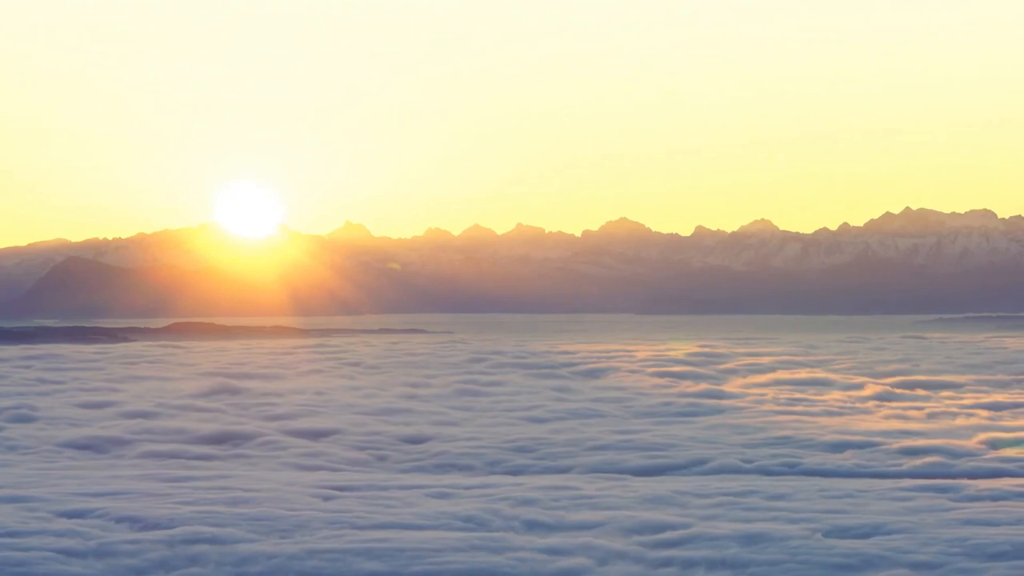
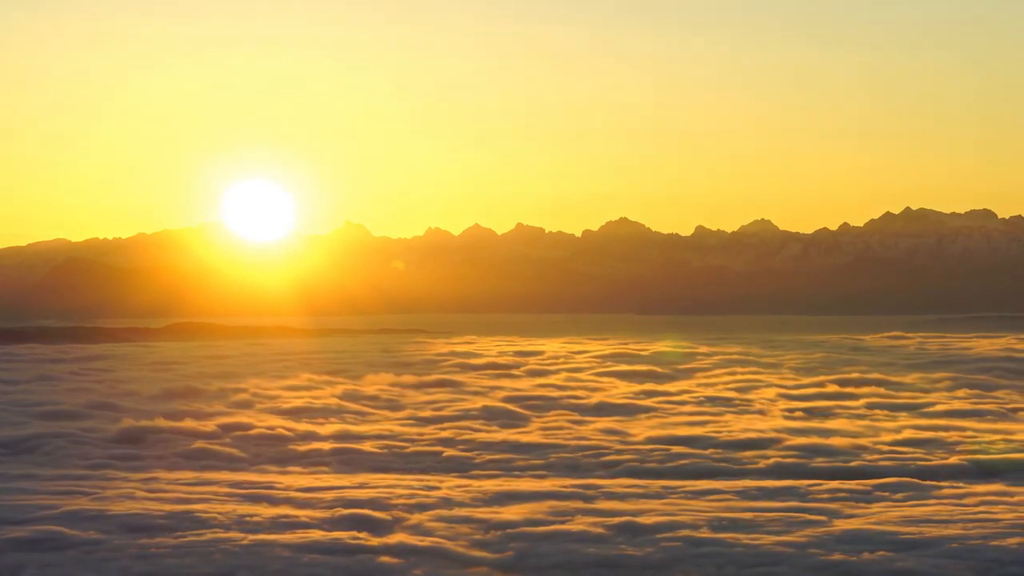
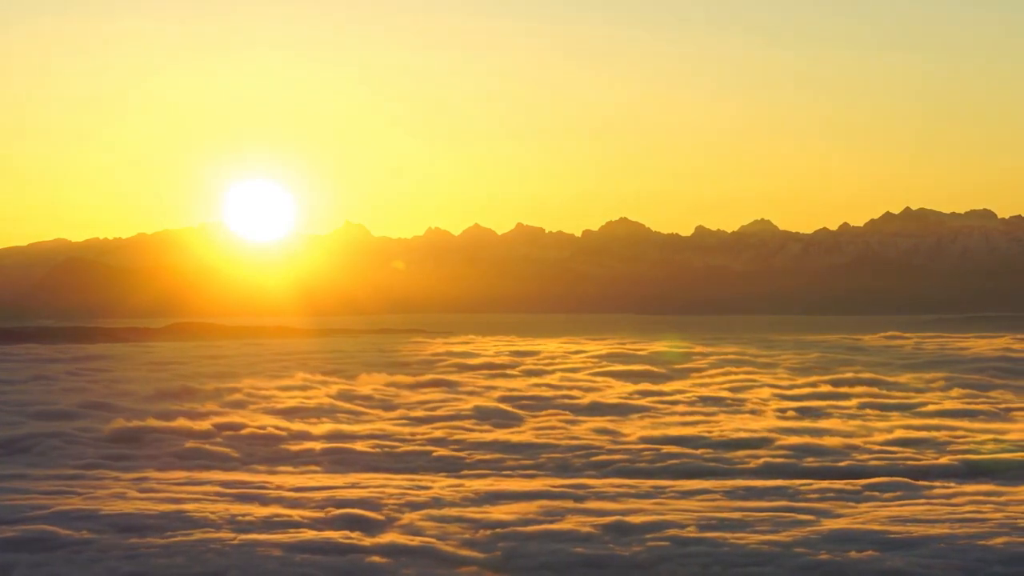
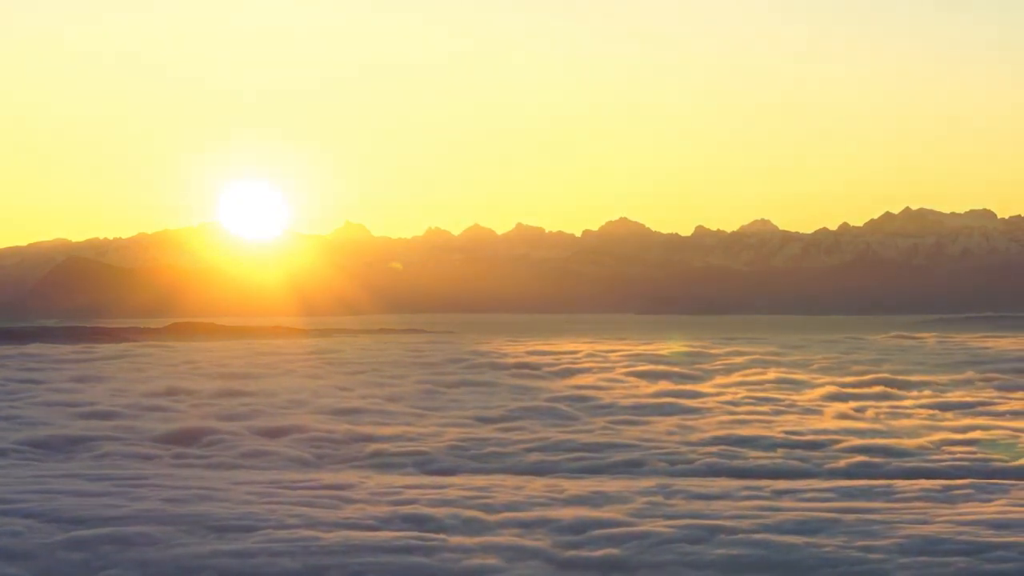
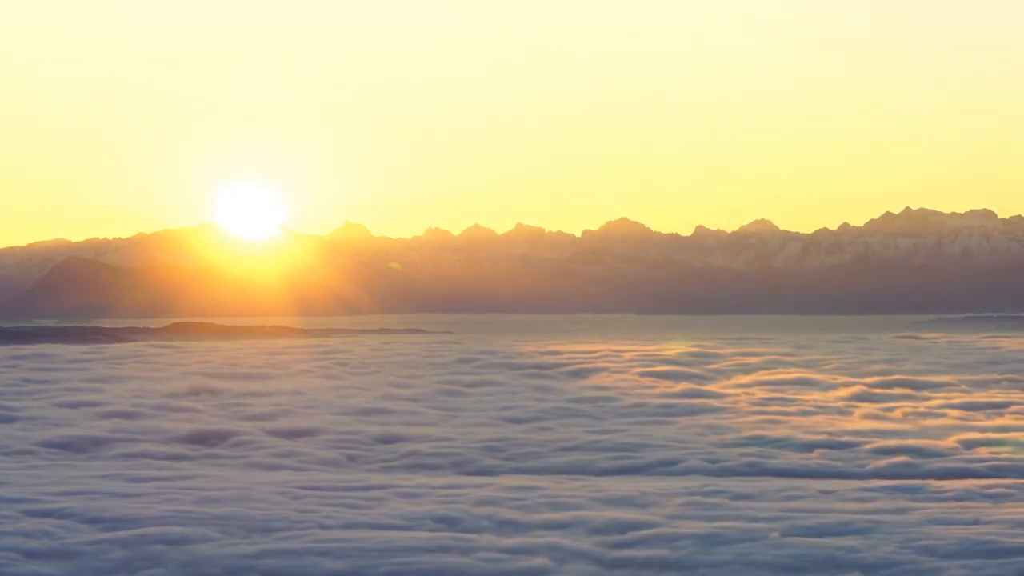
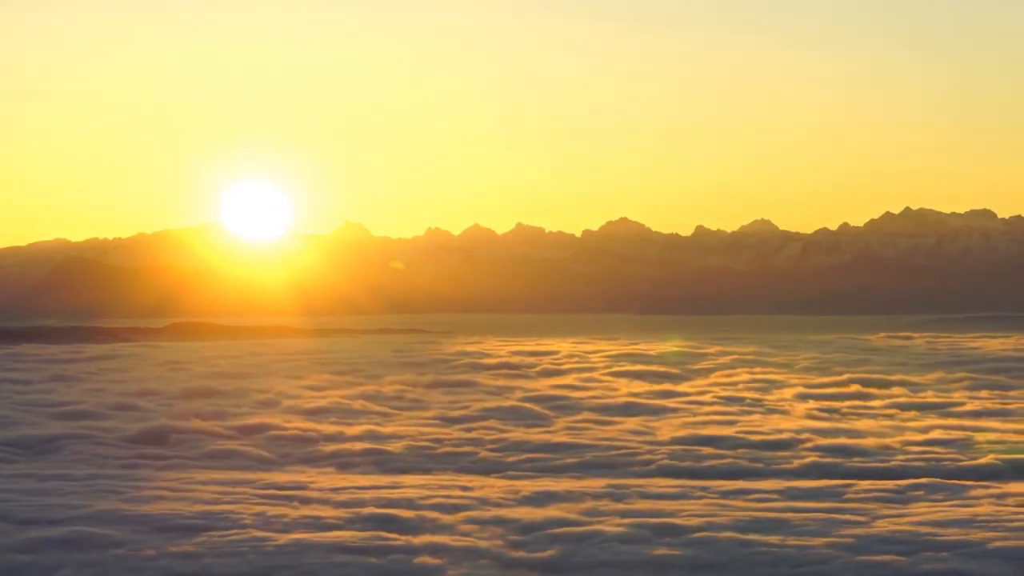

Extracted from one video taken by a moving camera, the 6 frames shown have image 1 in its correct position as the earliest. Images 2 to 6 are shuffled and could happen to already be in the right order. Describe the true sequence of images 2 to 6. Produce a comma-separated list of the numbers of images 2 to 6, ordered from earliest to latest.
5, 4, 6, 2, 3
